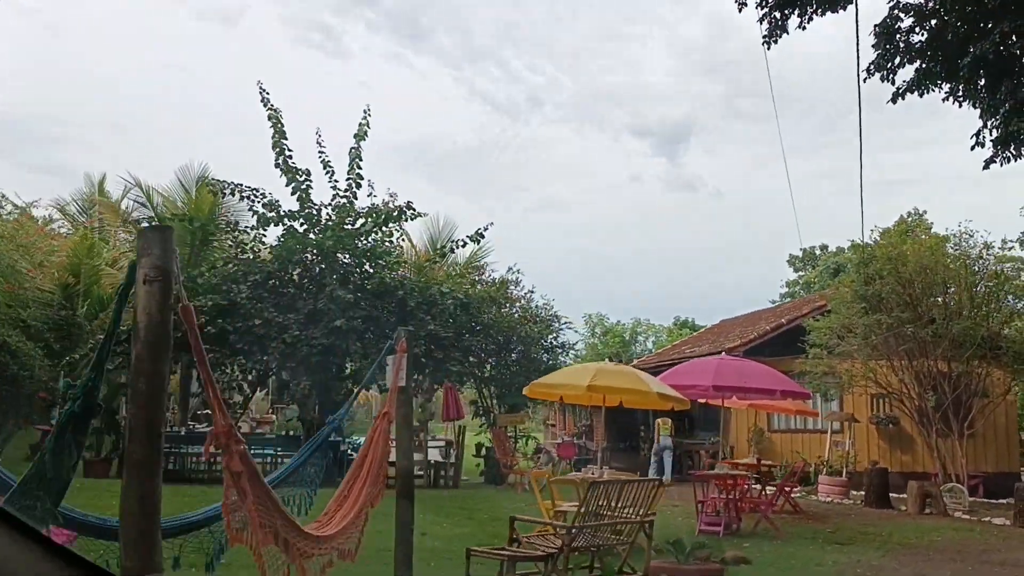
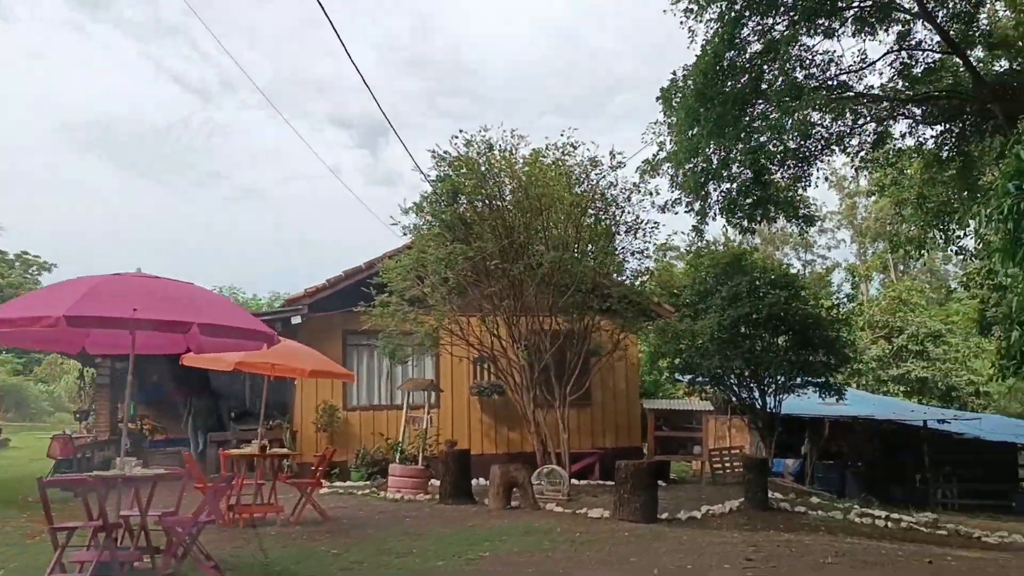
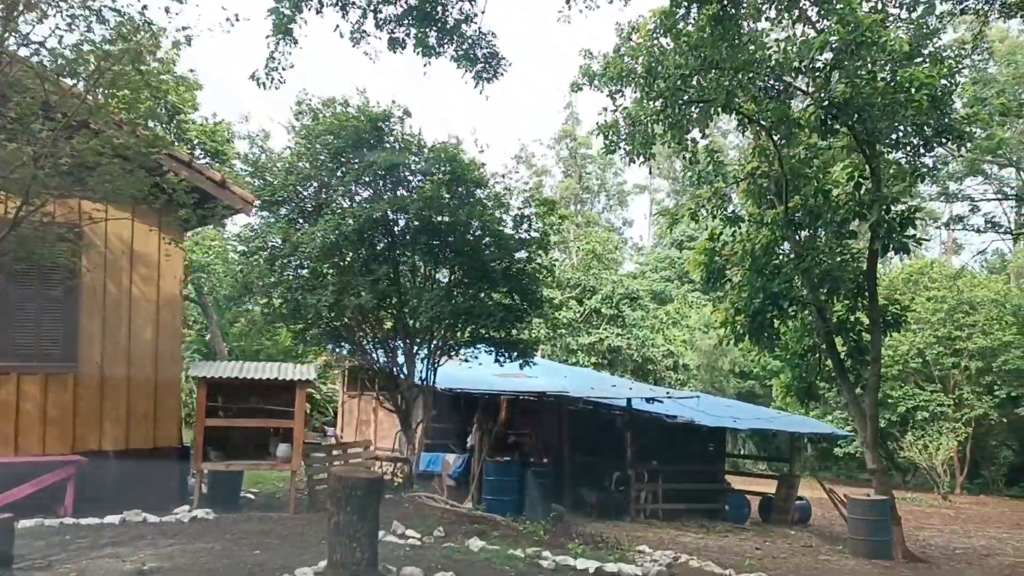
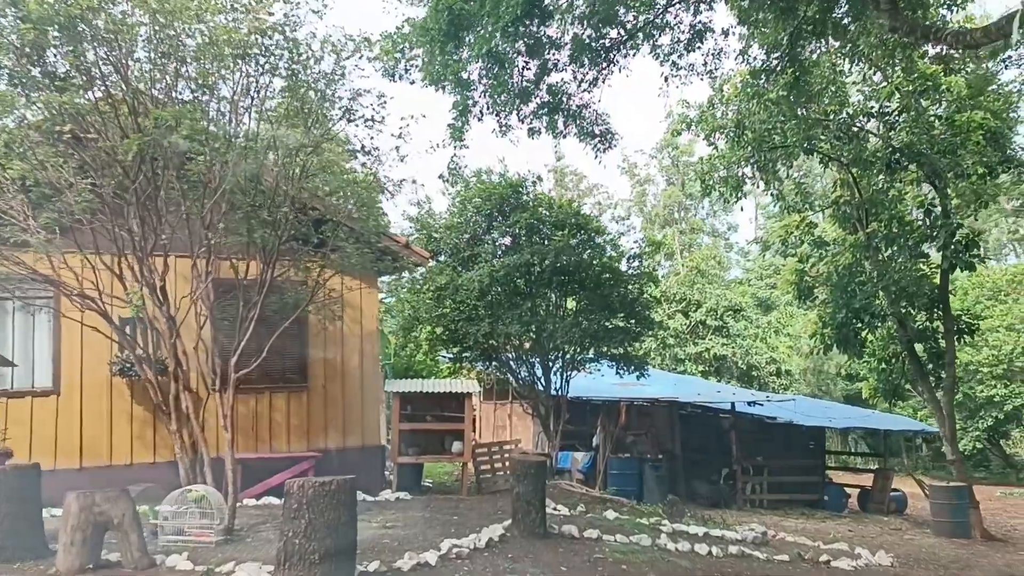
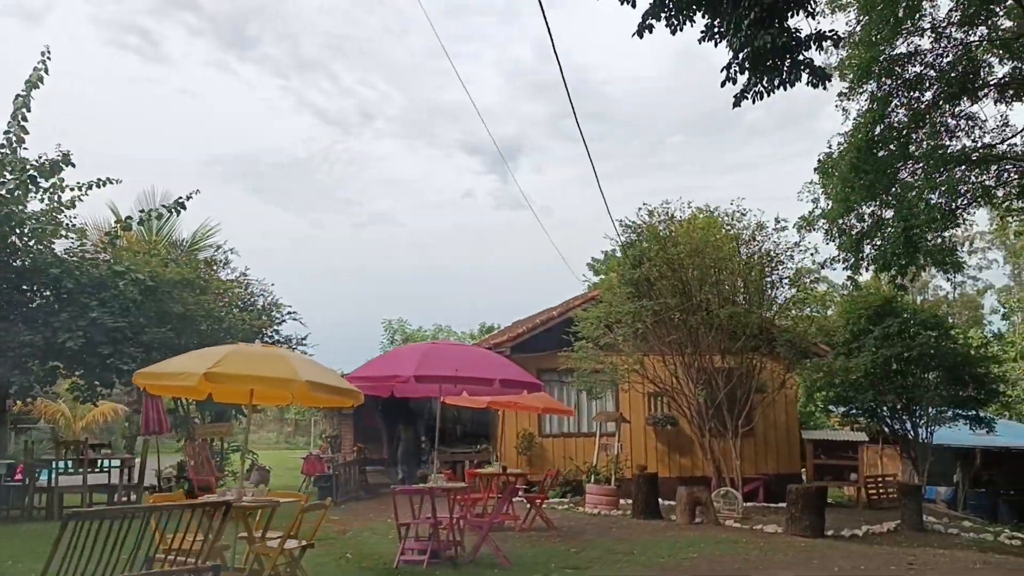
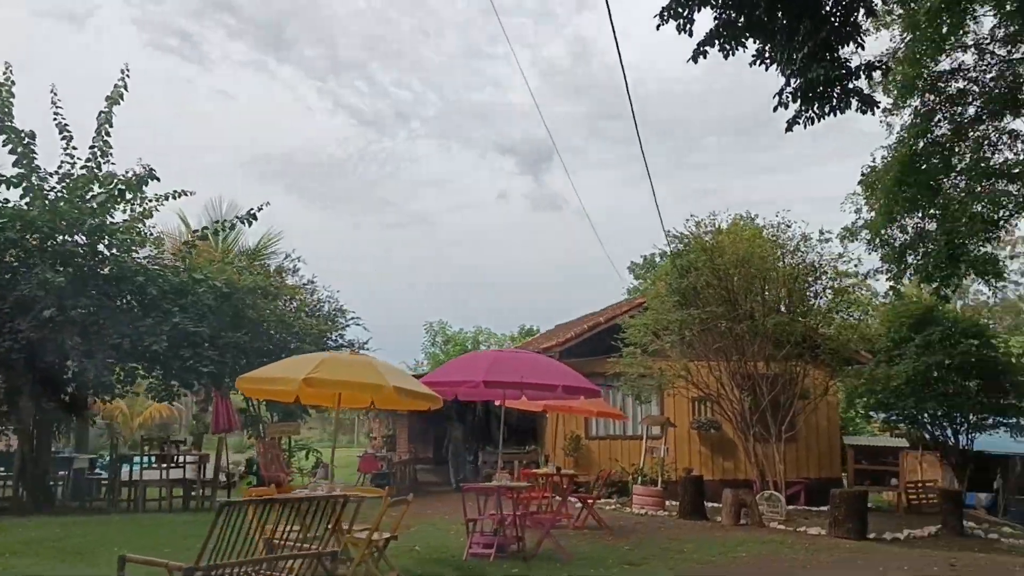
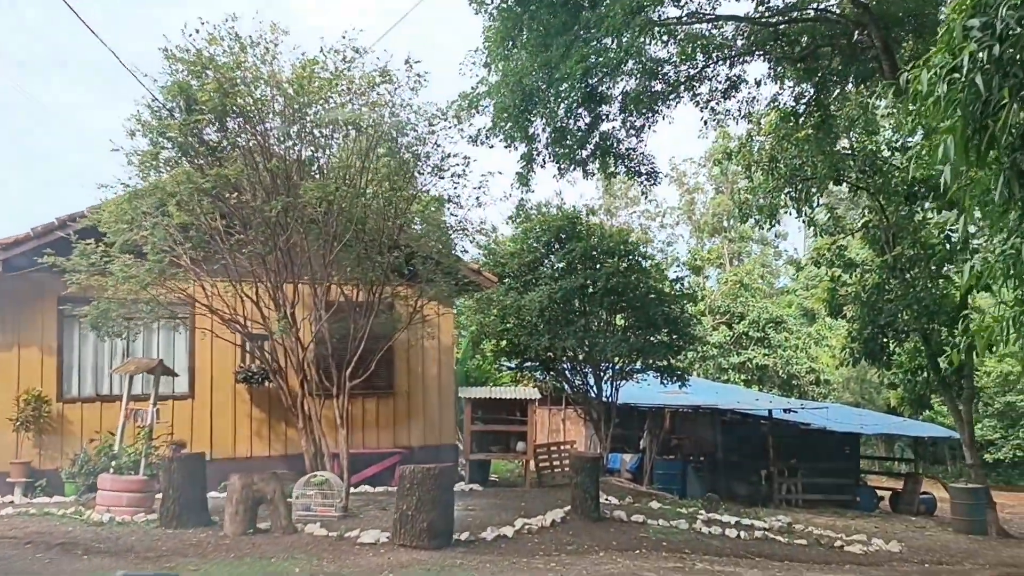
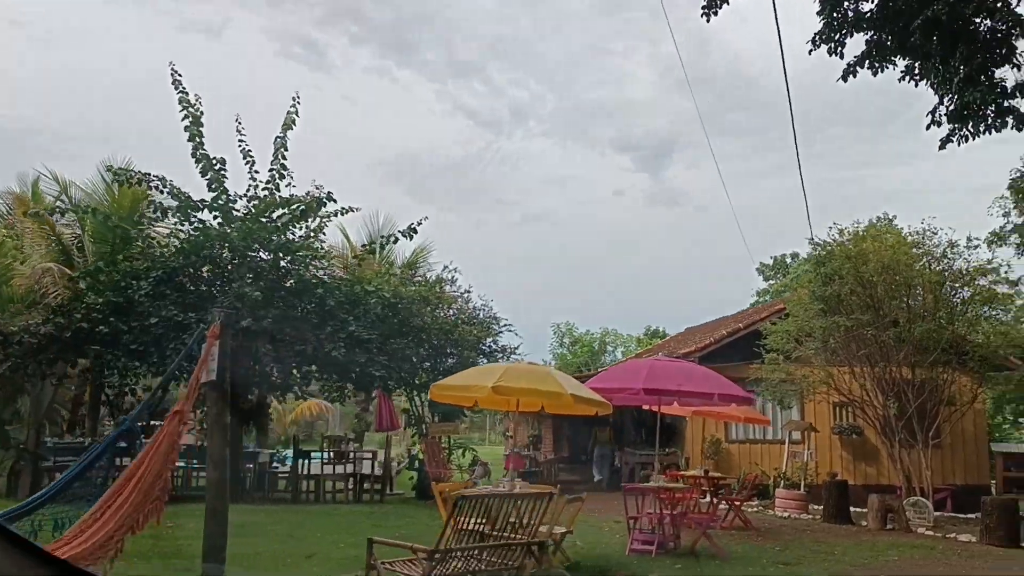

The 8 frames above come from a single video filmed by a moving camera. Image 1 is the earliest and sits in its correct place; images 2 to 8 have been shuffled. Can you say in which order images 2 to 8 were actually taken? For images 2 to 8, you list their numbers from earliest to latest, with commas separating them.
8, 6, 5, 2, 7, 4, 3
